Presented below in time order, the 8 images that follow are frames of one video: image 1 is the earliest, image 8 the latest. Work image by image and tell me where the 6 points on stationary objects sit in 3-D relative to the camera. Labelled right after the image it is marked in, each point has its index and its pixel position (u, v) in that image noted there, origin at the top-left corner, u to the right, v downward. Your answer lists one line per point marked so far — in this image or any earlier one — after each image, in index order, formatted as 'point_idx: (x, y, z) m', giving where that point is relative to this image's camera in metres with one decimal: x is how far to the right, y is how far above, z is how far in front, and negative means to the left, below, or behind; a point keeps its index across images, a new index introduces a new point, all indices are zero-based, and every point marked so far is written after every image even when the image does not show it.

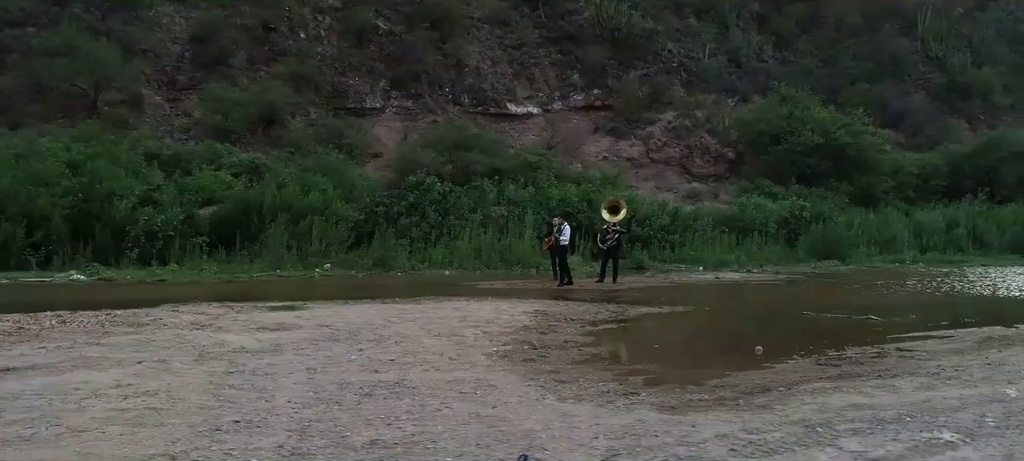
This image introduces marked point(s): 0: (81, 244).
0: (-11.6, -0.3, +19.4) m
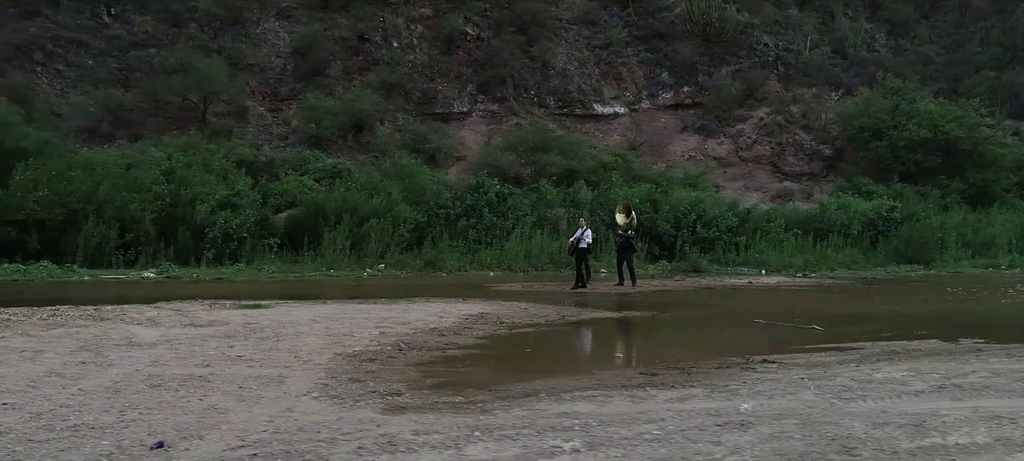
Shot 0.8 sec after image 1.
0: (-10.3, -0.4, +21.5) m
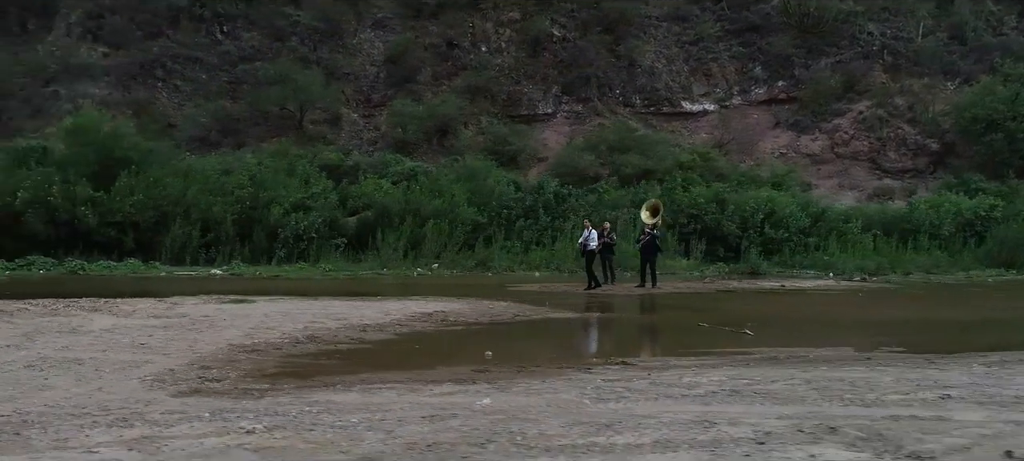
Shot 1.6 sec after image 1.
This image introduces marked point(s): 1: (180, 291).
0: (-8.7, -0.4, +23.3) m
1: (-8.1, -1.5, +17.1) m
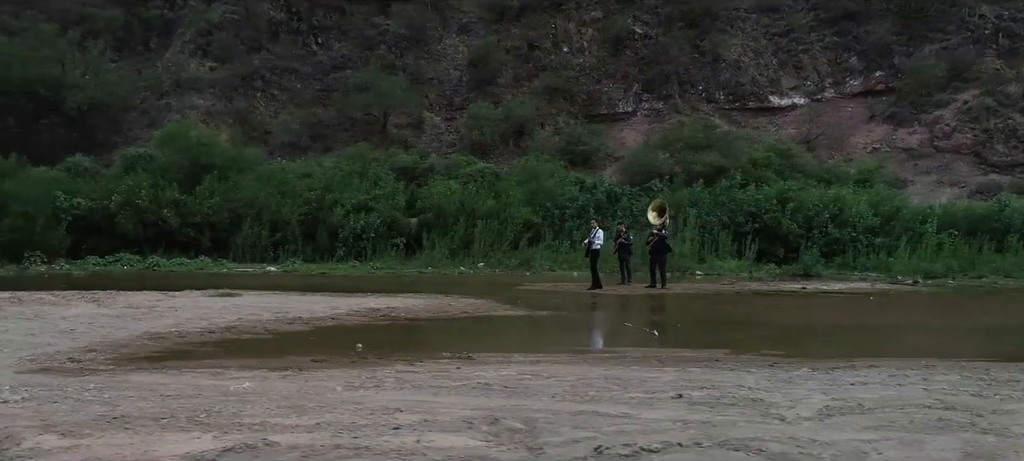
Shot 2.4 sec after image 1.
0: (-7.0, -0.4, +24.8) m
1: (-7.4, -1.5, +18.6) m
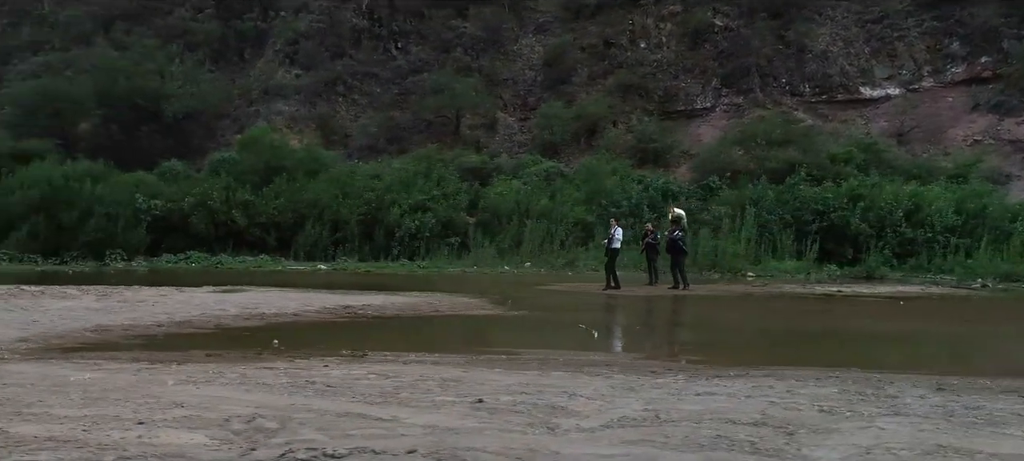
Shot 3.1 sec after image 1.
0: (-5.2, -0.4, +25.5) m
1: (-6.4, -1.5, +19.4) m
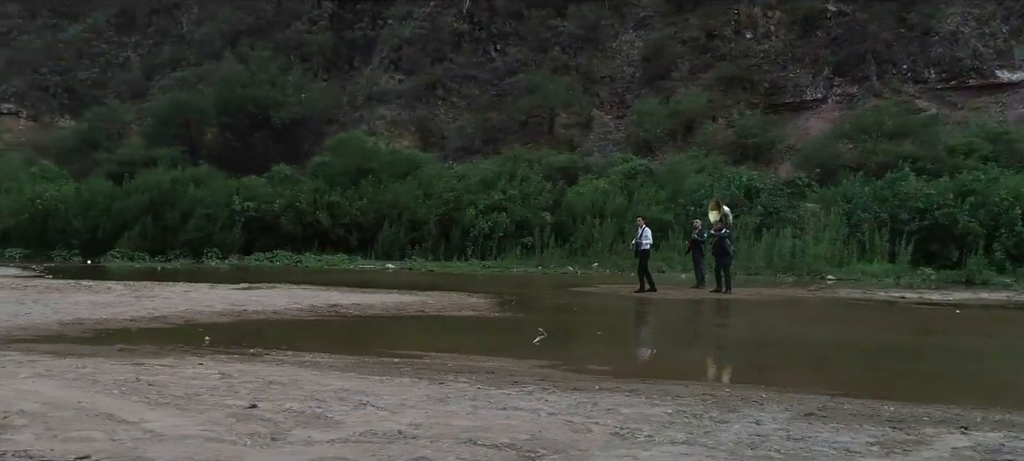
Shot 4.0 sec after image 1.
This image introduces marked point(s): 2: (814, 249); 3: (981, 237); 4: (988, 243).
0: (-2.5, -0.4, +25.9) m
1: (-4.7, -1.5, +20.1) m
2: (+8.2, -0.5, +19.6) m
3: (+12.7, -0.1, +19.5) m
4: (+12.8, -0.3, +19.4) m
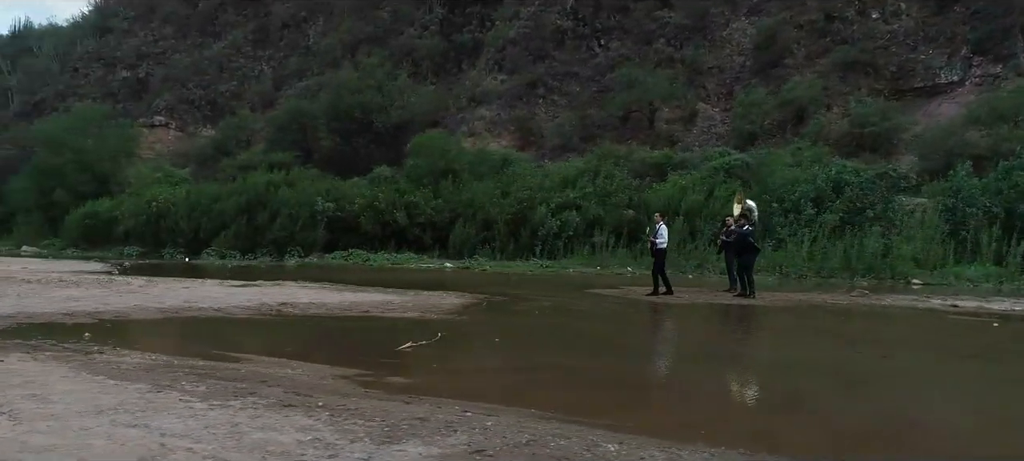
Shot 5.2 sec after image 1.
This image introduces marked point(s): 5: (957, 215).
0: (+0.1, -0.3, +25.5) m
1: (-3.2, -1.4, +20.2) m
2: (+9.4, -0.4, +17.3) m
3: (+13.8, -0.1, +16.4) m
4: (+13.9, -0.3, +16.2) m
5: (+11.5, +0.4, +18.3) m
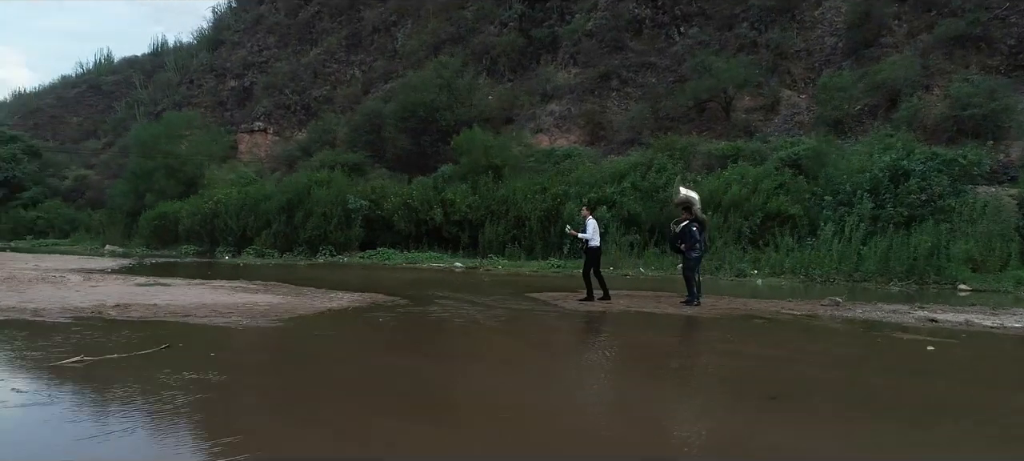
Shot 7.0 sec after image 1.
0: (+1.1, -0.3, +24.0) m
1: (-3.0, -1.4, +19.4) m
2: (+9.0, -0.4, +14.4) m
3: (+13.1, 0.0, +12.8) m
4: (+13.2, -0.2, +12.6) m
5: (+11.2, +0.5, +15.0) m
